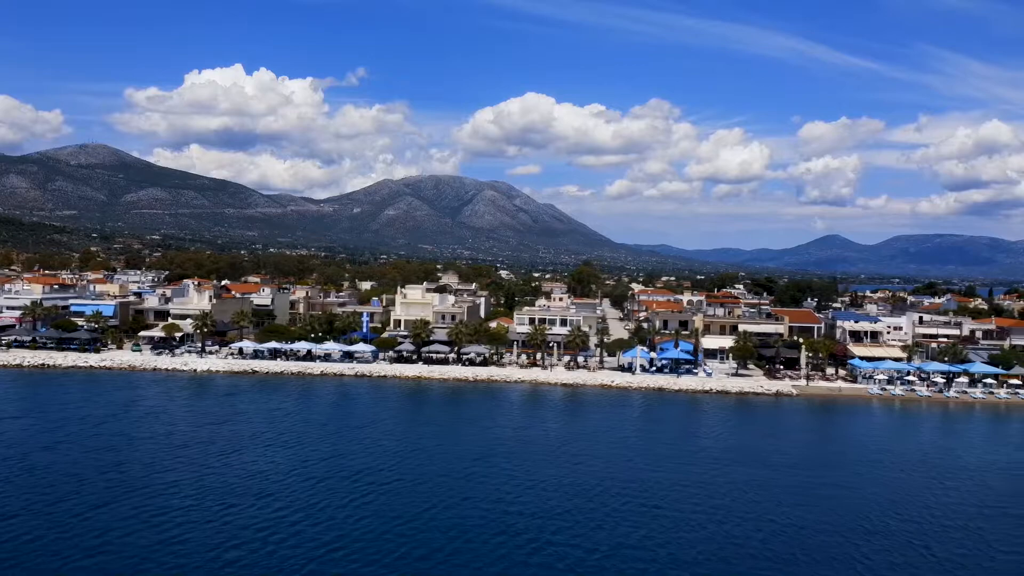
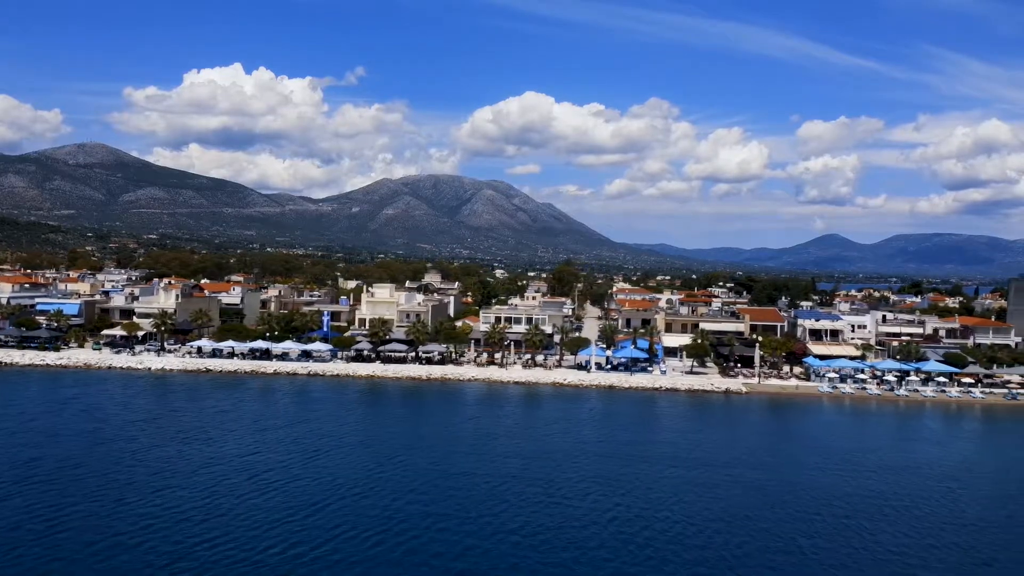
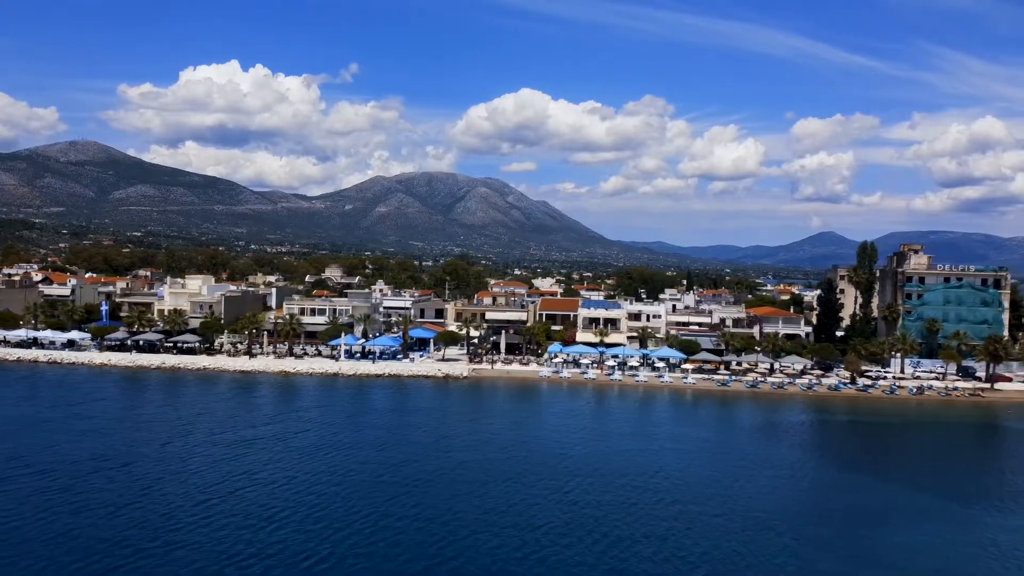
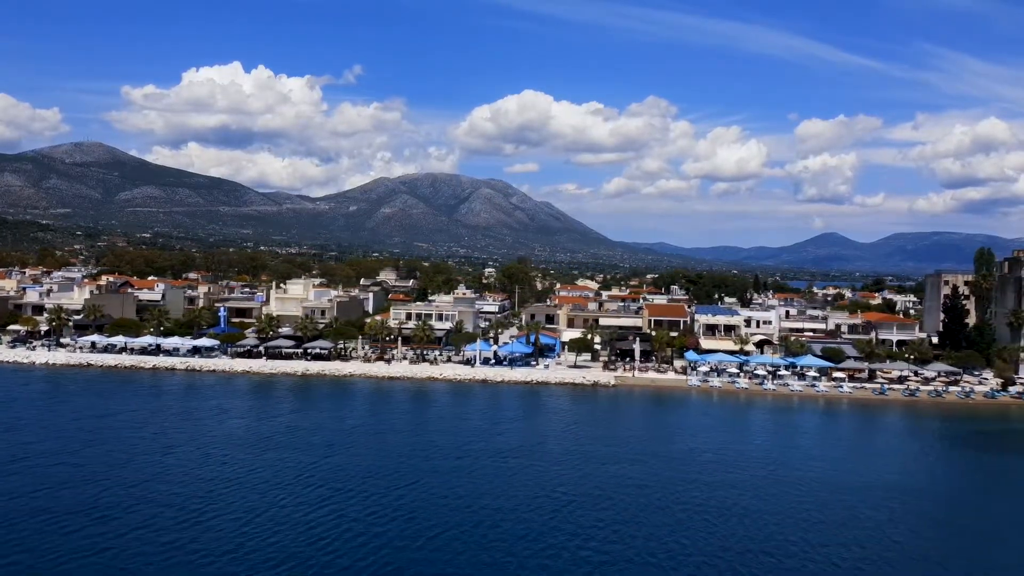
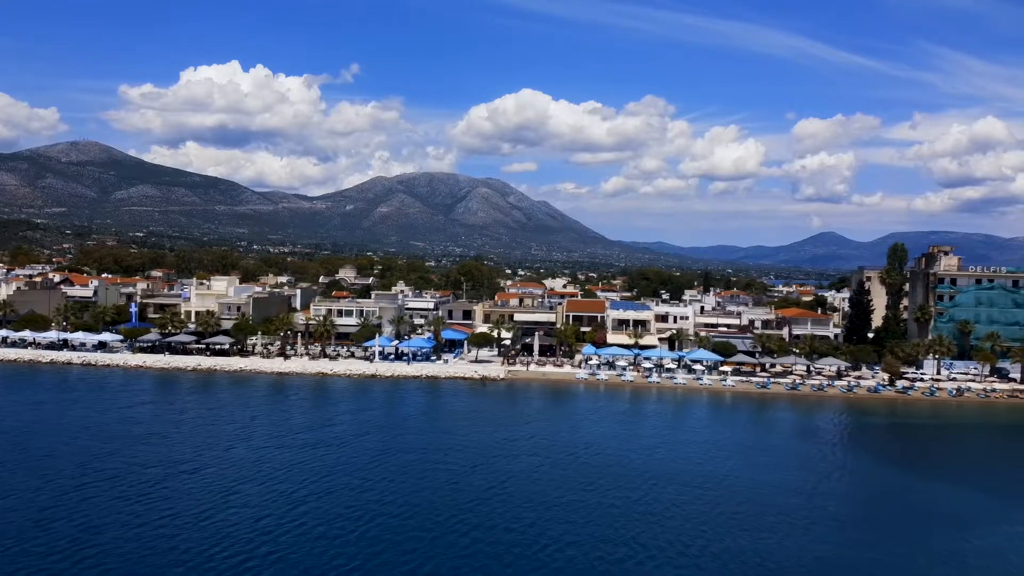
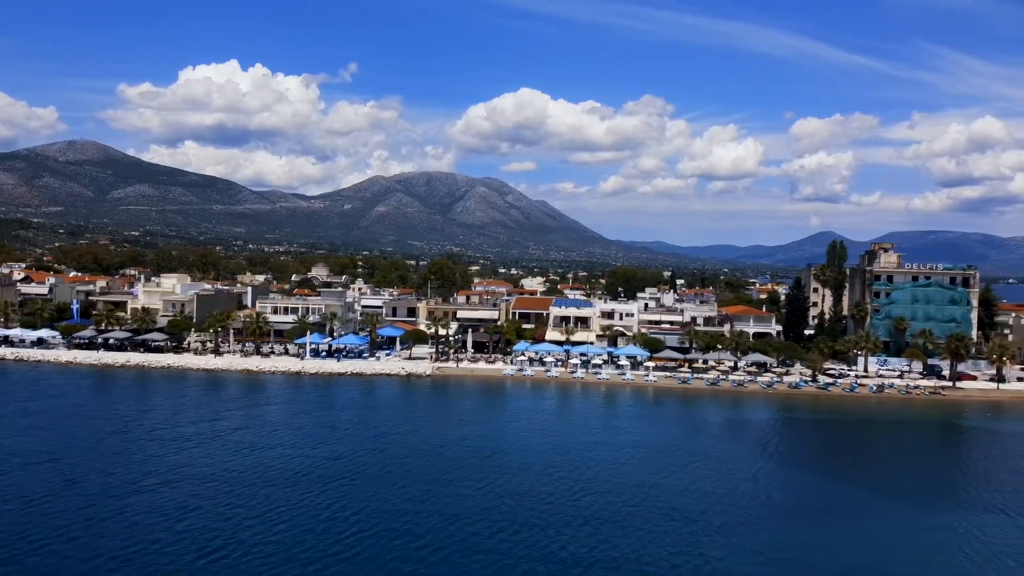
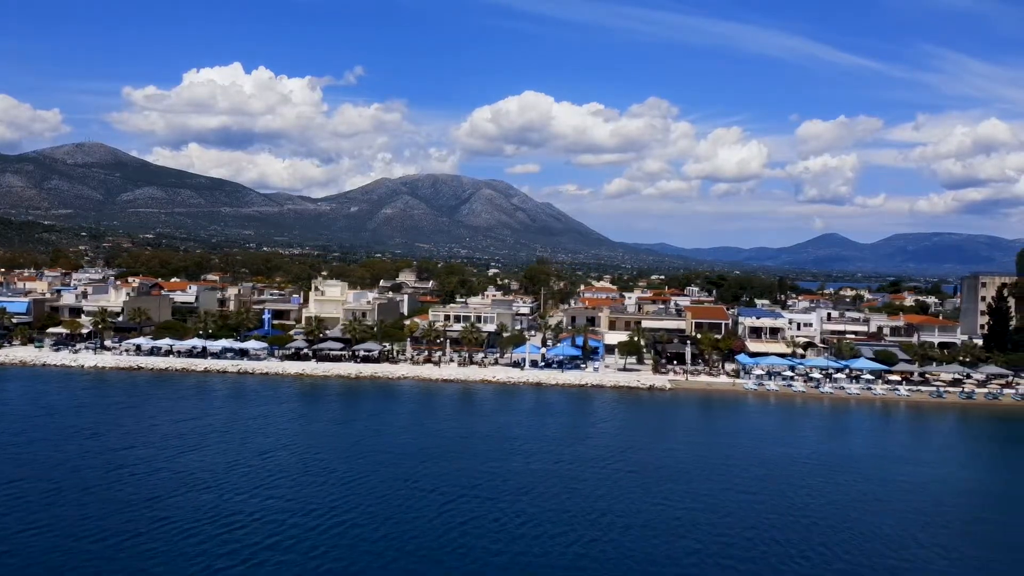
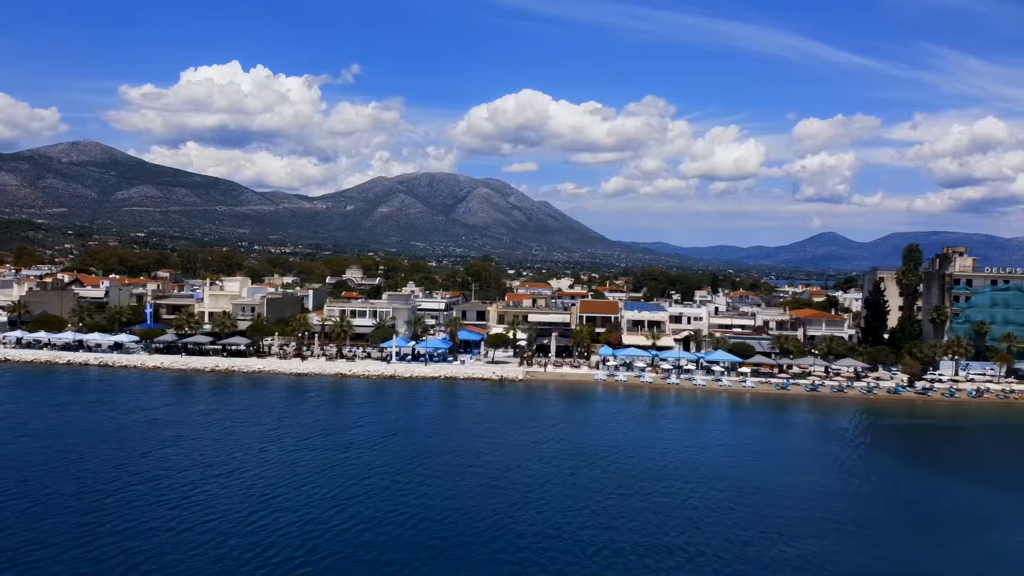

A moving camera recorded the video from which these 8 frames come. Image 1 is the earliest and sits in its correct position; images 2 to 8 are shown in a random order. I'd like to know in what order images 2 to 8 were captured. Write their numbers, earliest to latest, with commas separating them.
2, 7, 4, 8, 5, 3, 6
